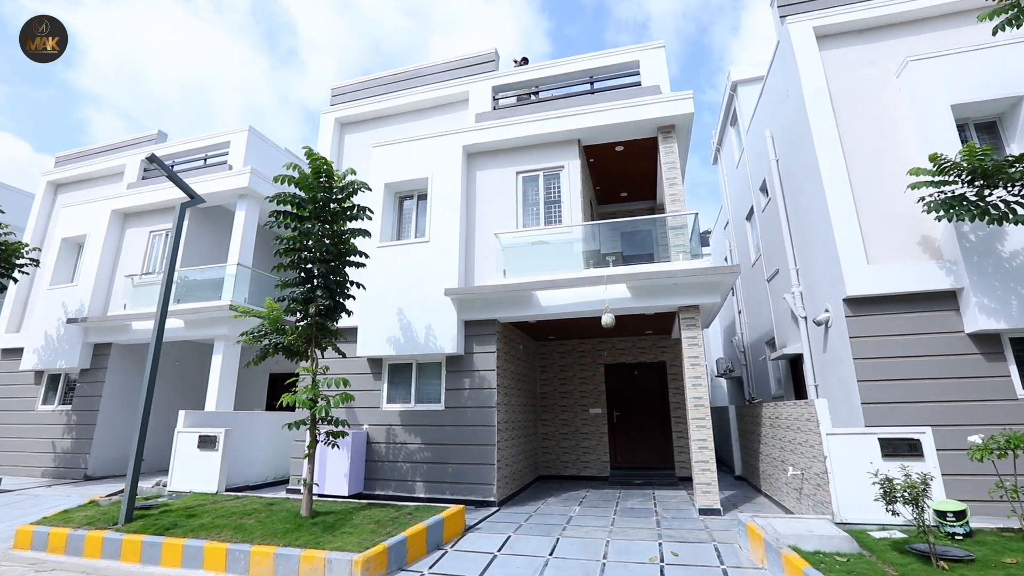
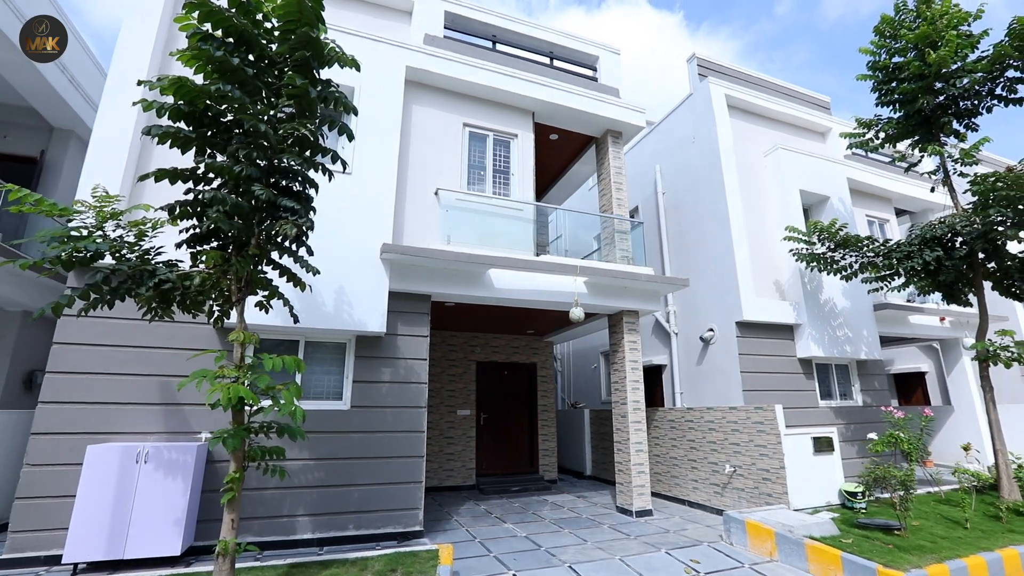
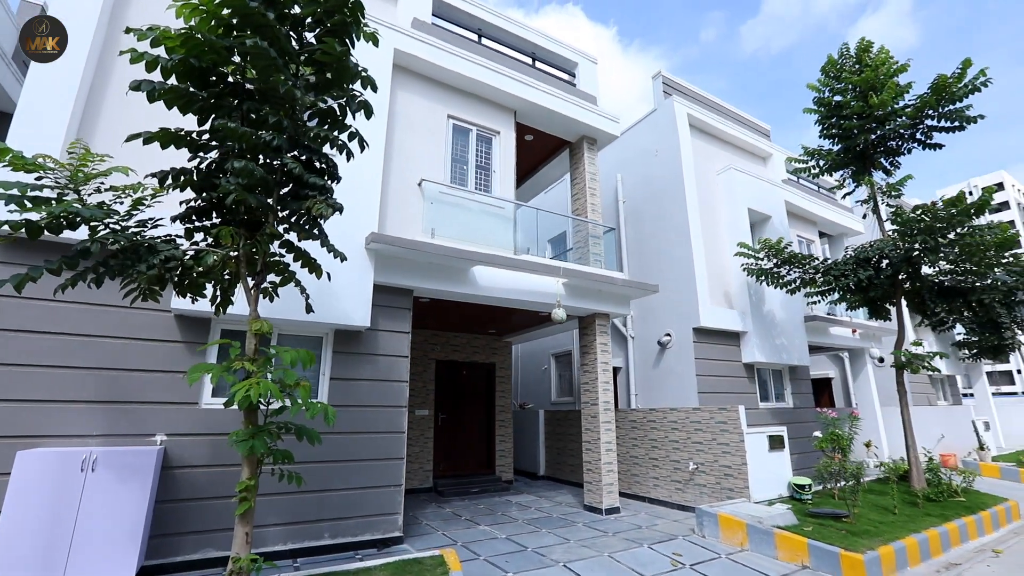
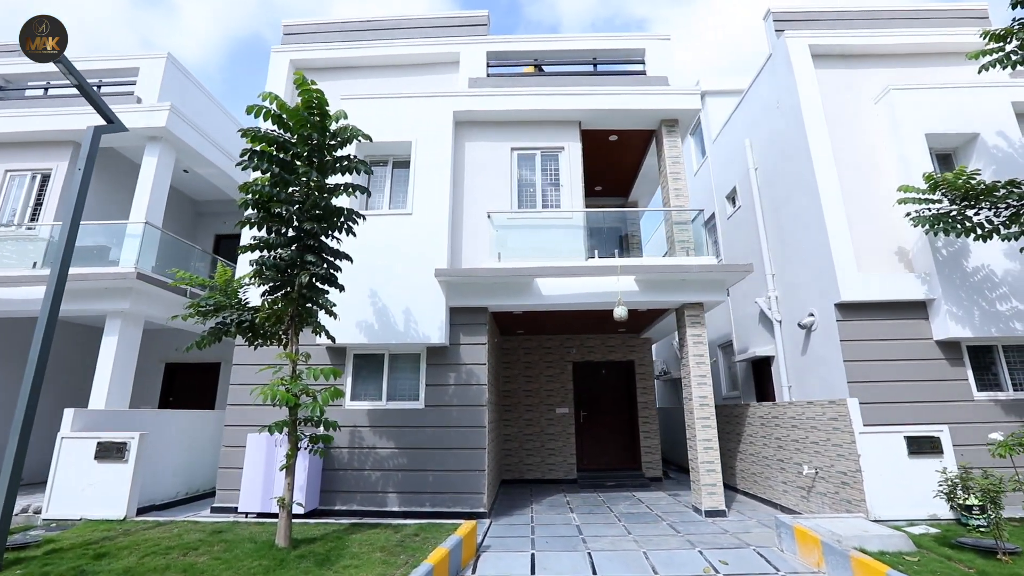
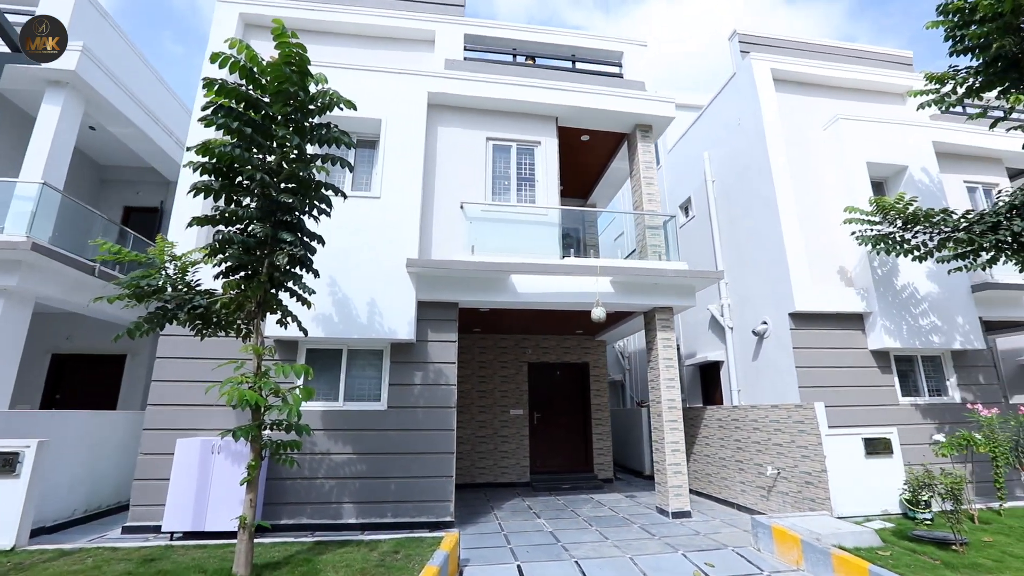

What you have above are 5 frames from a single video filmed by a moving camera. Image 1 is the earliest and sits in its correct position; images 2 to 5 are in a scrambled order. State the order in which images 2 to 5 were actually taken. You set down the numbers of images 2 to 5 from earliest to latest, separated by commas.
4, 5, 2, 3
